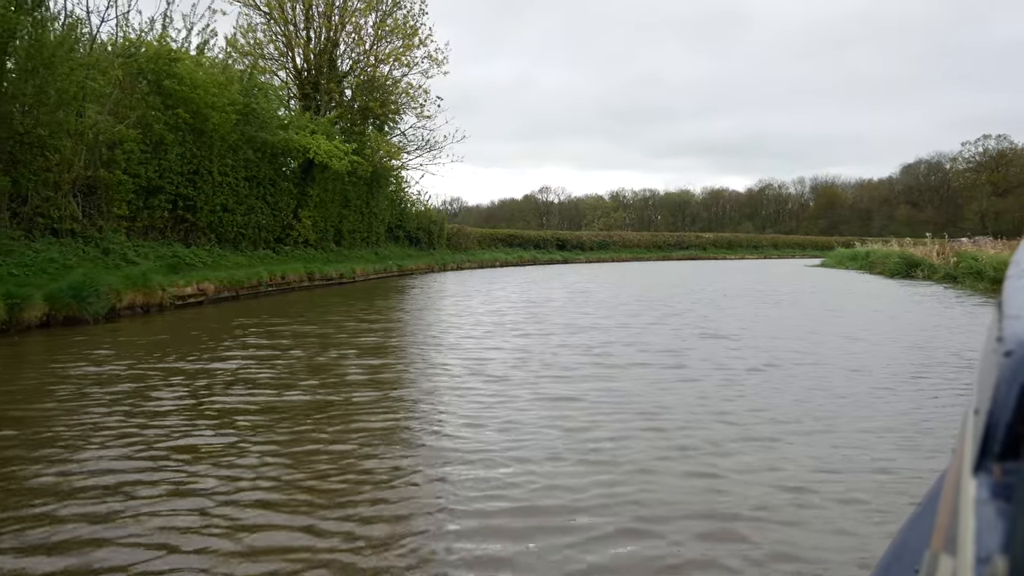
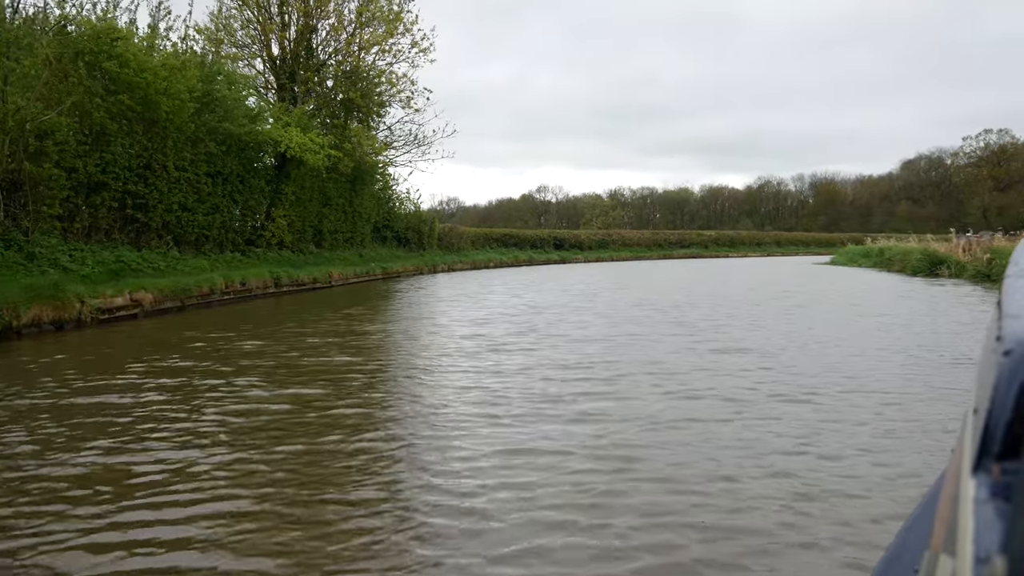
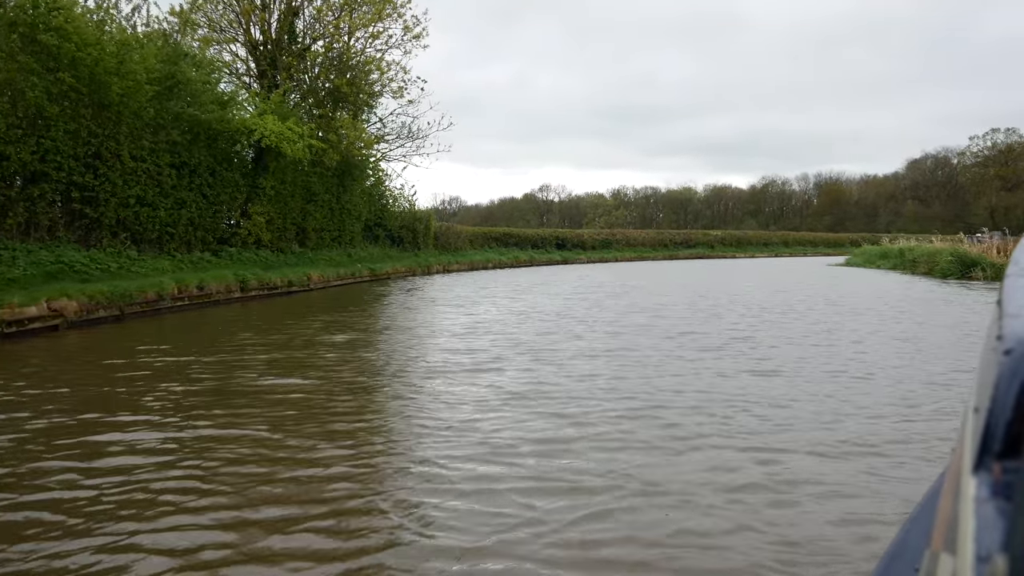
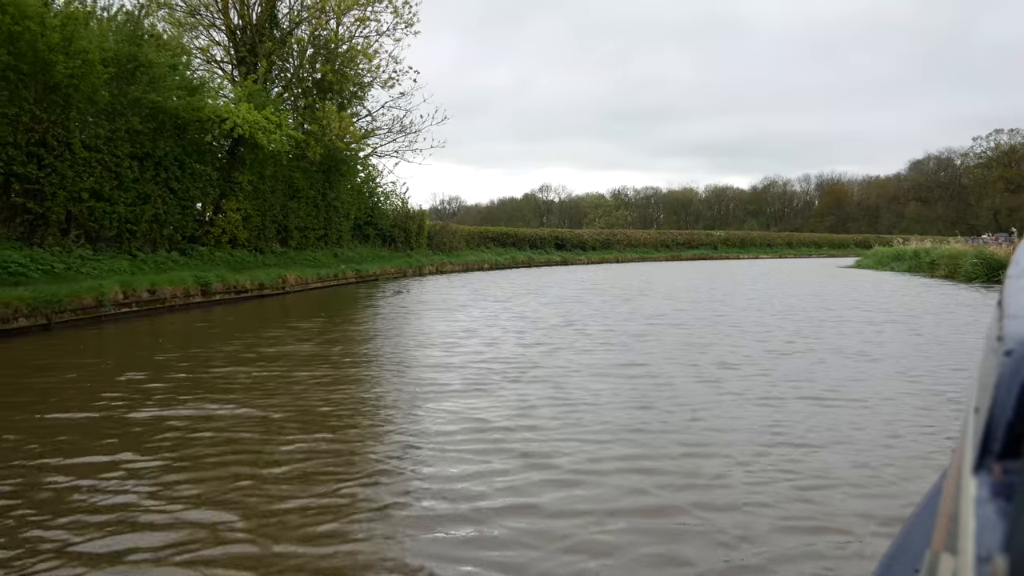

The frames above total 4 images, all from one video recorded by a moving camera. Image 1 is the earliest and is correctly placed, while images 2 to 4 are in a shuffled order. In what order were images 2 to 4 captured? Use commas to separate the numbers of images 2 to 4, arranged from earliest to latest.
2, 3, 4
